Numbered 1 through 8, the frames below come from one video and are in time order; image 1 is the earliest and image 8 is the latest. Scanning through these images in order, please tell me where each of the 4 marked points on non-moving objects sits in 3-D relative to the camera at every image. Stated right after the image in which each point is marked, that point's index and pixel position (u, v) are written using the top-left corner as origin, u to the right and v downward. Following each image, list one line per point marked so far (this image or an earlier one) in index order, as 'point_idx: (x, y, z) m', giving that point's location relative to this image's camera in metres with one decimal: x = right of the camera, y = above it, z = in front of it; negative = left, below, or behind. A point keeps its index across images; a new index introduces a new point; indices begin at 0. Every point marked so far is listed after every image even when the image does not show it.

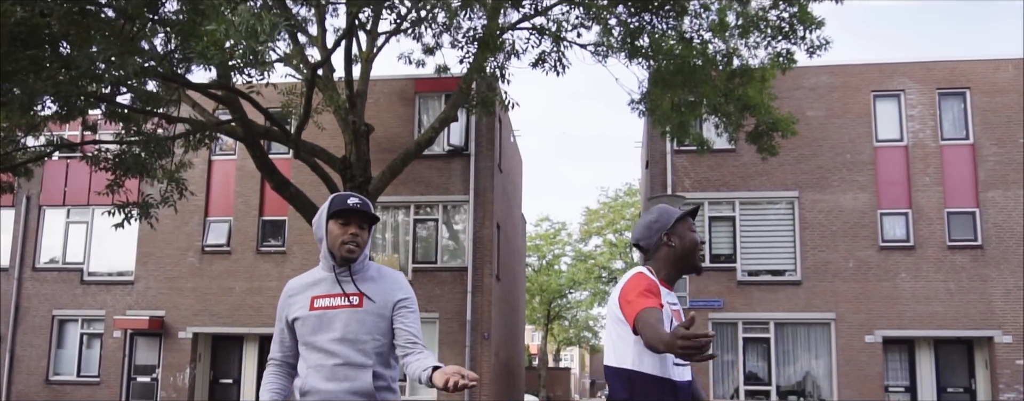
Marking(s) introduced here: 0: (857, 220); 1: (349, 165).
0: (+7.2, -0.4, +19.7) m
1: (-2.5, +0.6, +14.1) m
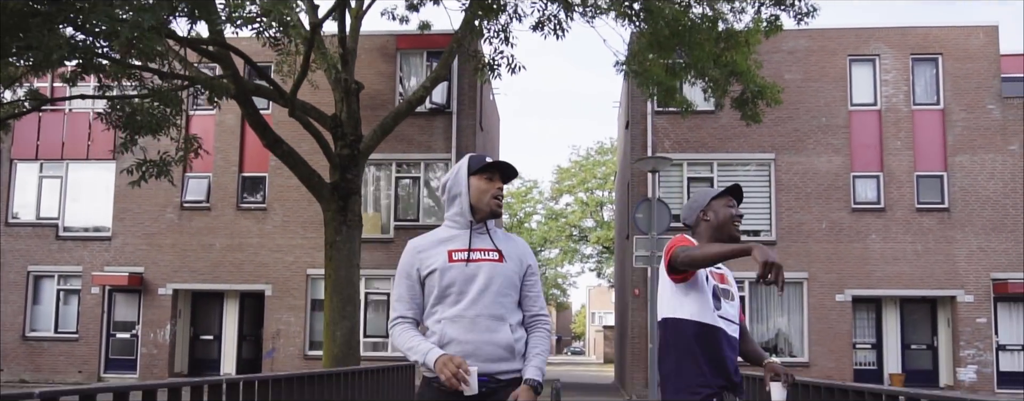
0: (+6.8, +0.4, +20.1) m
1: (-2.6, +1.2, +14.1) m
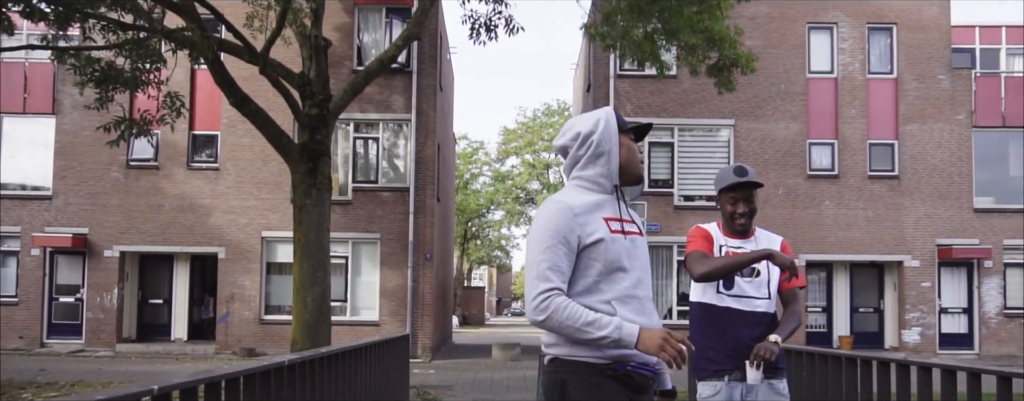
0: (+6.0, +1.1, +20.3) m
1: (-3.0, +1.7, +13.6) m
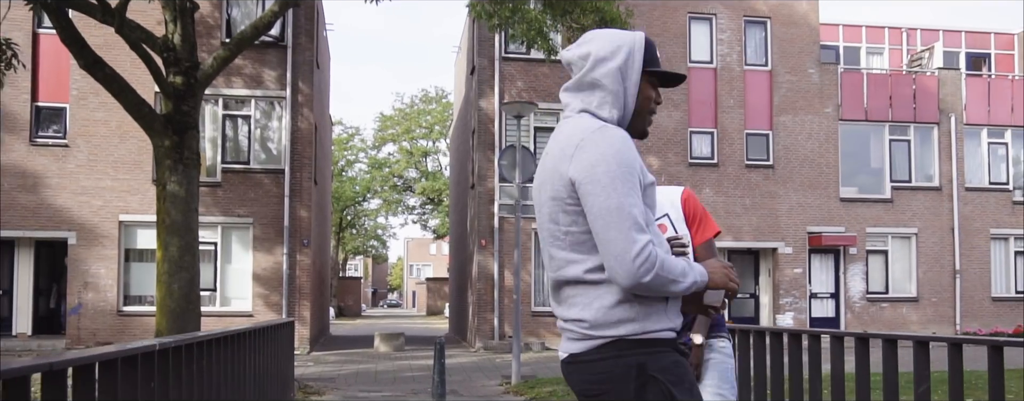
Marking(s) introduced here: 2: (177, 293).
0: (+3.4, +1.4, +20.5) m
1: (-4.5, +2.0, +12.5) m
2: (-4.3, -1.2, +12.2) m
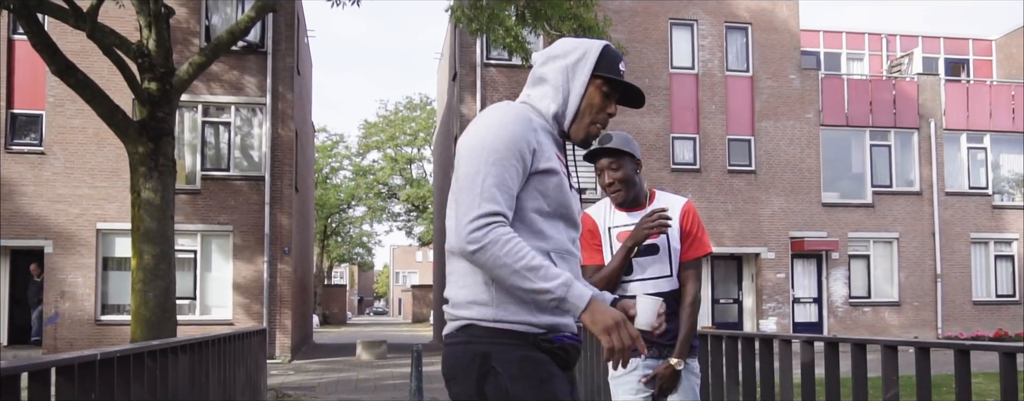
0: (+3.0, +1.3, +20.5) m
1: (-4.8, +1.9, +12.4) m
2: (-4.6, -1.3, +12.1) m
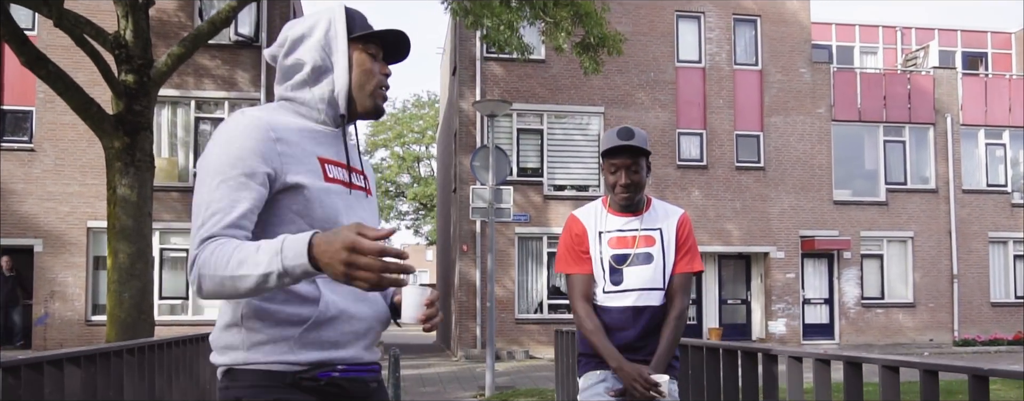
0: (+3.1, +1.3, +19.9) m
1: (-4.9, +2.0, +12.0) m
2: (-4.7, -1.3, +11.6) m
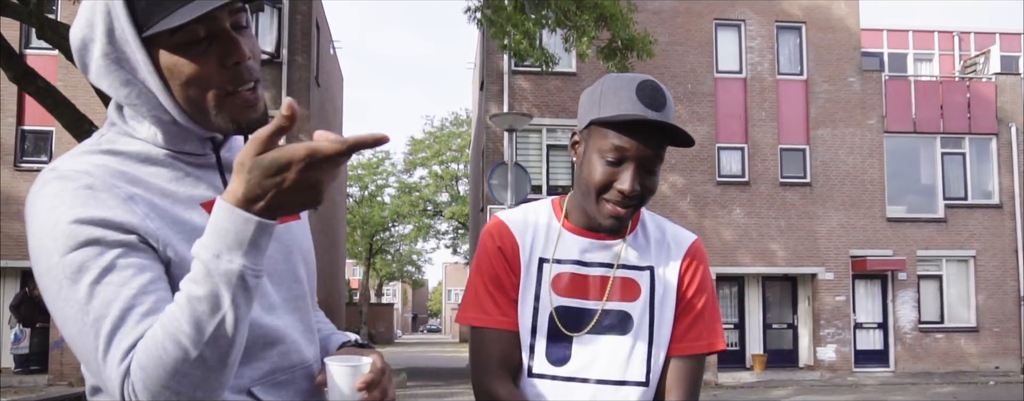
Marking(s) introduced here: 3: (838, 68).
0: (+3.7, +1.0, +18.9) m
1: (-4.8, +1.7, +11.5) m
2: (-4.6, -1.5, +11.1) m
3: (+6.8, +2.8, +19.6) m
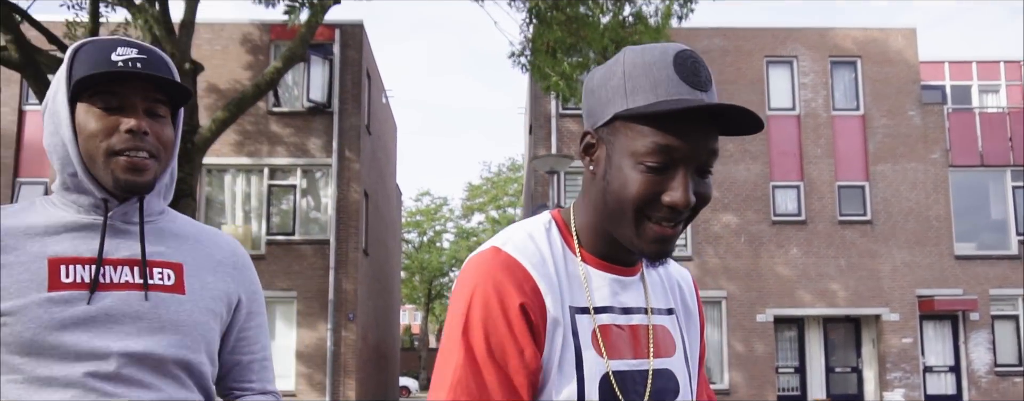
0: (+4.7, +0.2, +18.5) m
1: (-4.3, +1.1, +11.8) m
2: (-4.1, -2.1, +11.2) m
3: (+7.8, +2.0, +19.0) m
